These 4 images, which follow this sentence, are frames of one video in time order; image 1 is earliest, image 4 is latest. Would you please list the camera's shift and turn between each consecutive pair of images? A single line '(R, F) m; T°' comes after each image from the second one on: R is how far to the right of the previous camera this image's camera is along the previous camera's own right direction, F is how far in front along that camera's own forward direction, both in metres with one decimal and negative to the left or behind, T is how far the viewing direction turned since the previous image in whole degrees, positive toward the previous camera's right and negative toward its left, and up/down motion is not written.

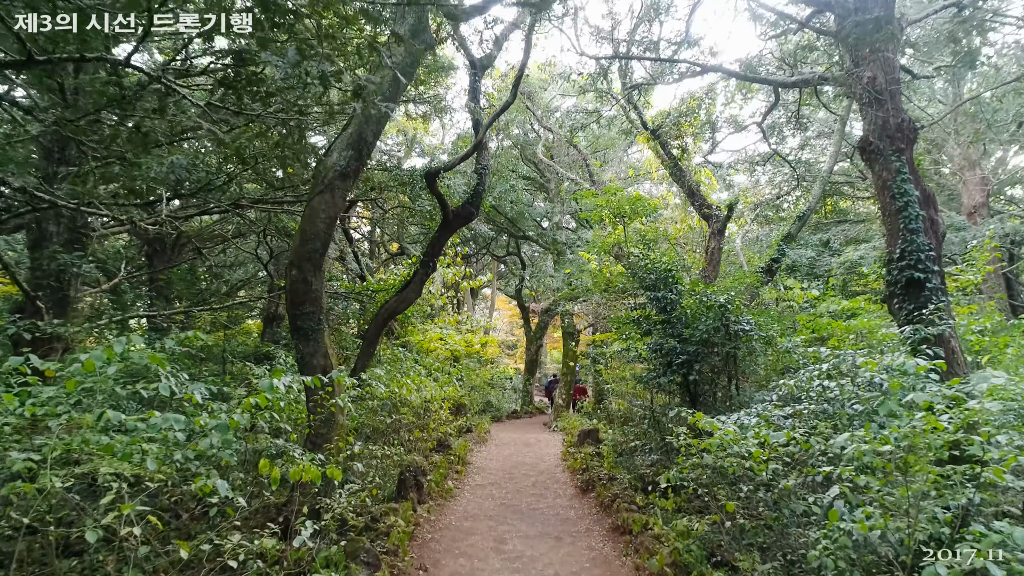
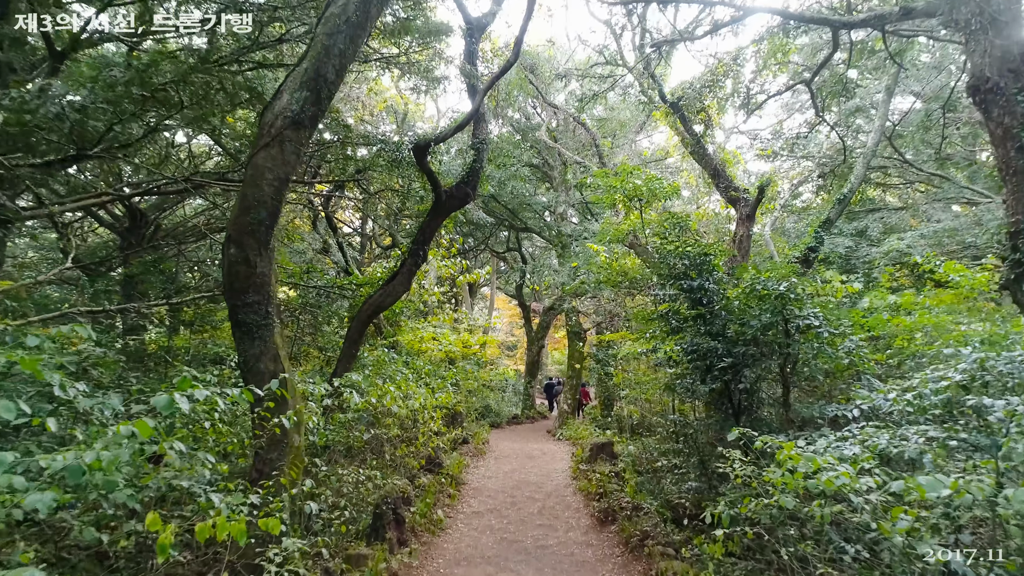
(0.0, +1.0) m; 0°
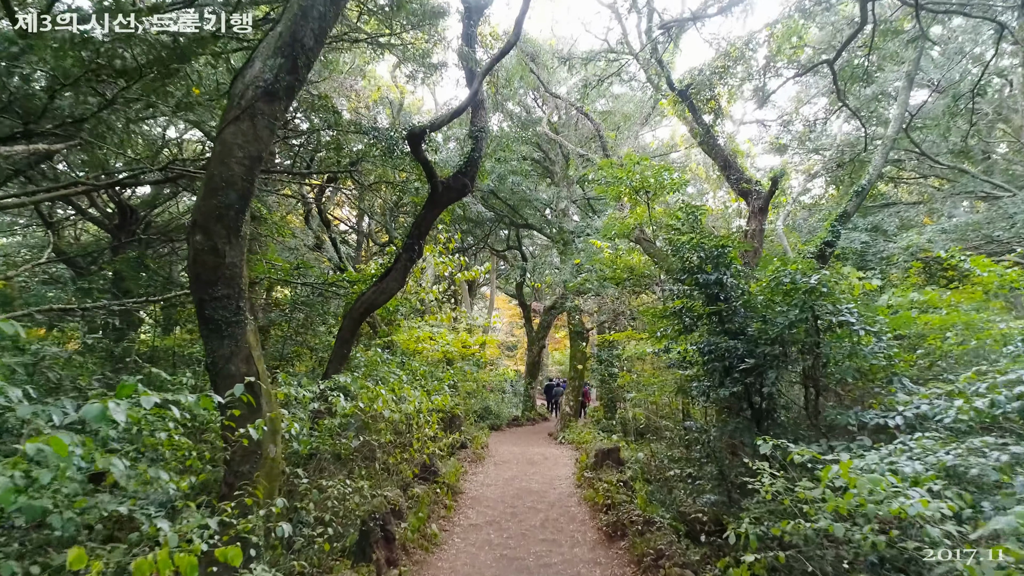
(0.0, +0.4) m; 0°
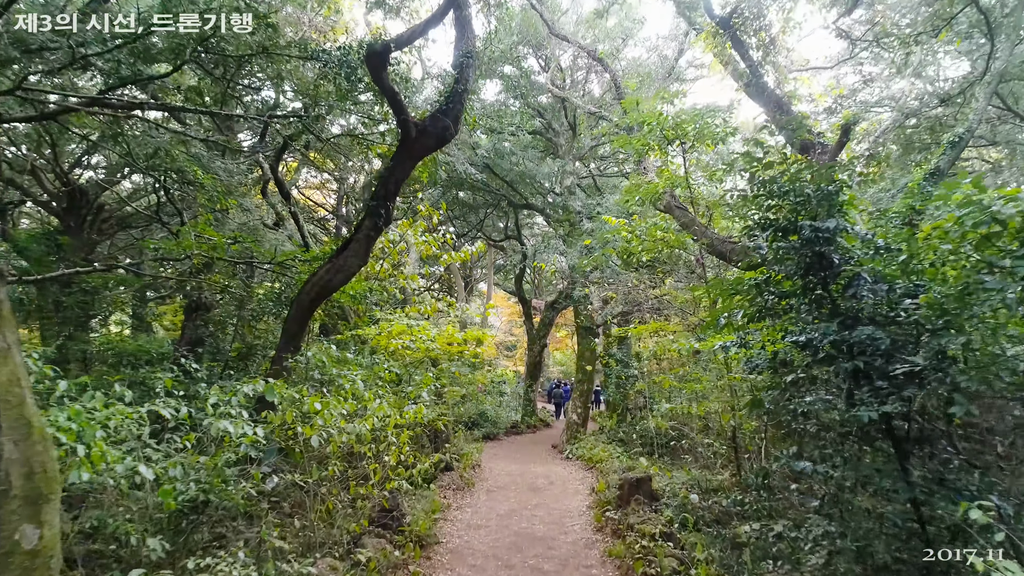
(0.0, +1.5) m; 0°
